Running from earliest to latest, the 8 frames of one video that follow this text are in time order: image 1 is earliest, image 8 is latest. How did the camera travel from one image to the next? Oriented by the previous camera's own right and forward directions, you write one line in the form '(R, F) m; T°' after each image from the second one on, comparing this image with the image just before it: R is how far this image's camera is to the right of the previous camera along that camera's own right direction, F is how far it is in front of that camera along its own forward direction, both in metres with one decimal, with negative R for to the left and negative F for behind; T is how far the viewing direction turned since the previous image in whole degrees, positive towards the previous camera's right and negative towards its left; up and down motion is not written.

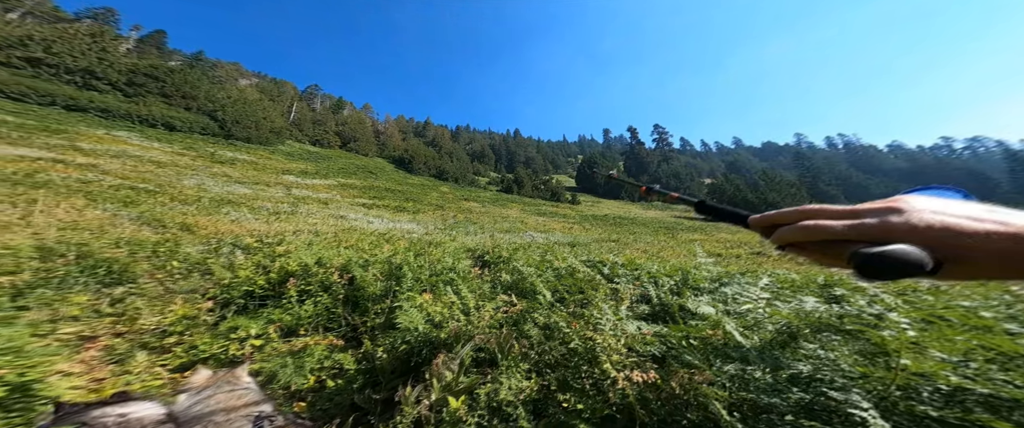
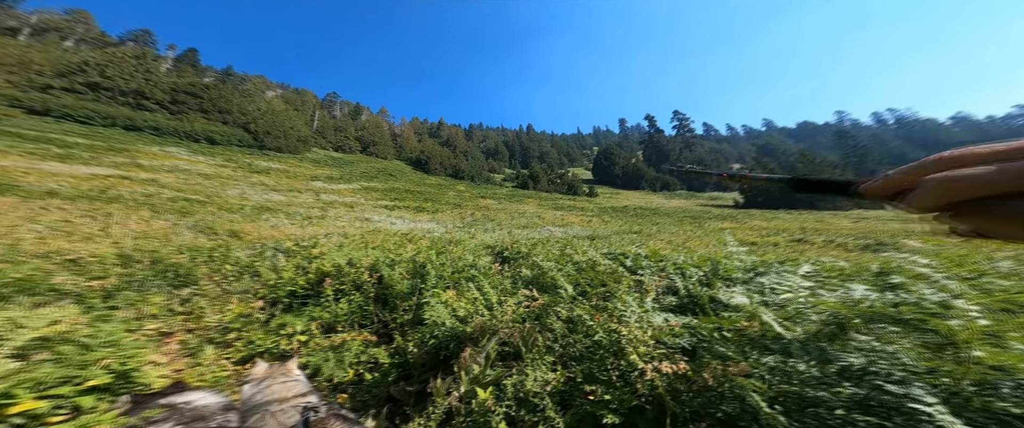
(-0.1, 0.0) m; -3°
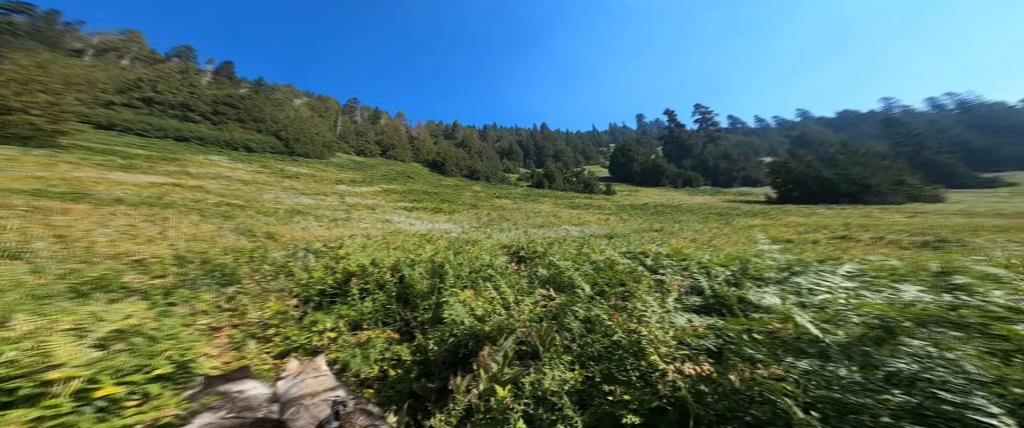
(-0.1, 0.0) m; -3°
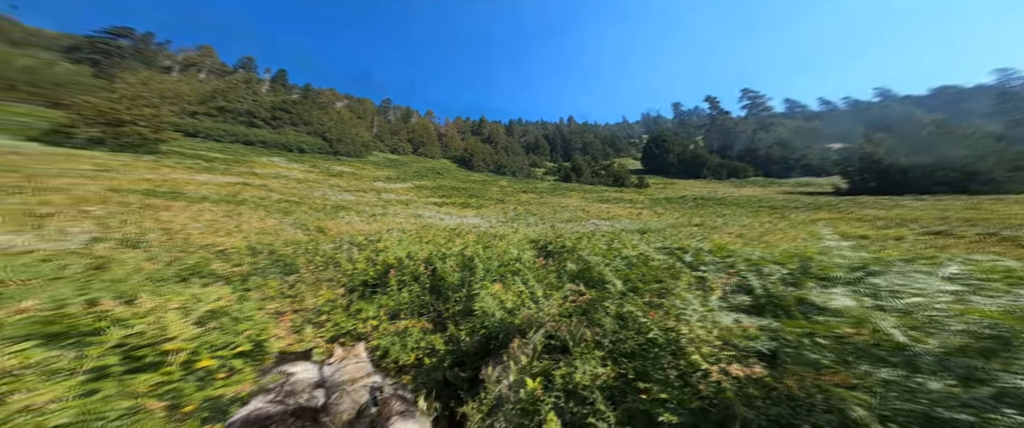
(-0.1, 0.0) m; -6°
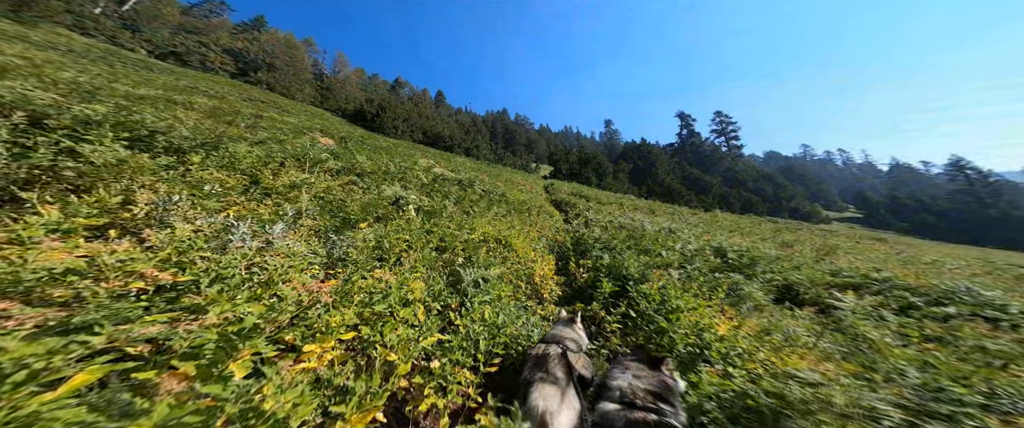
(-1.4, +0.1) m; +6°
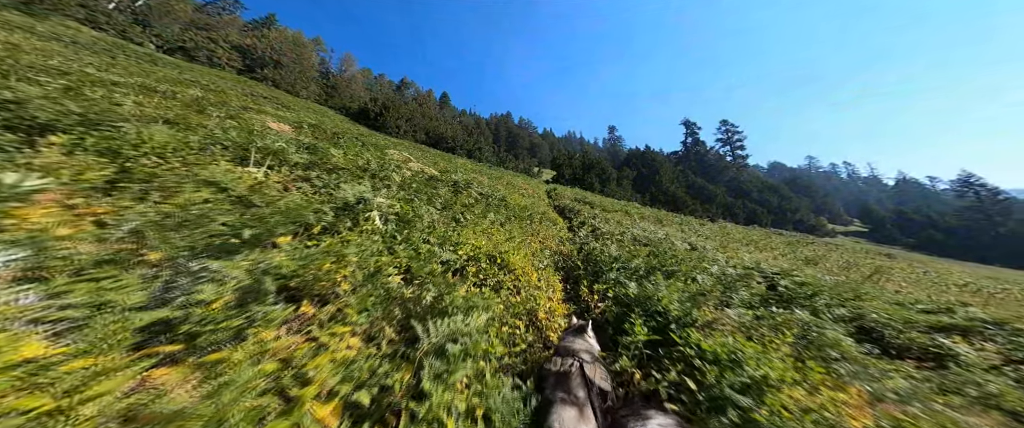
(0.0, +1.5) m; 0°
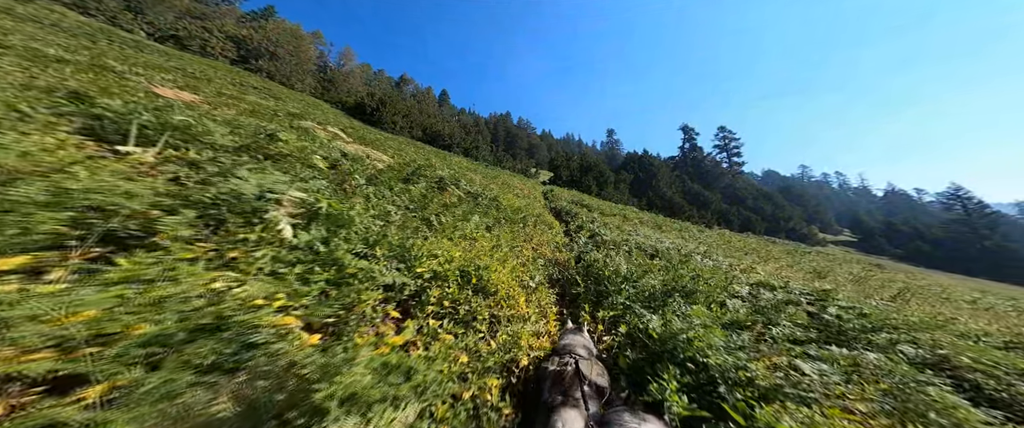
(+0.2, +1.4) m; +1°
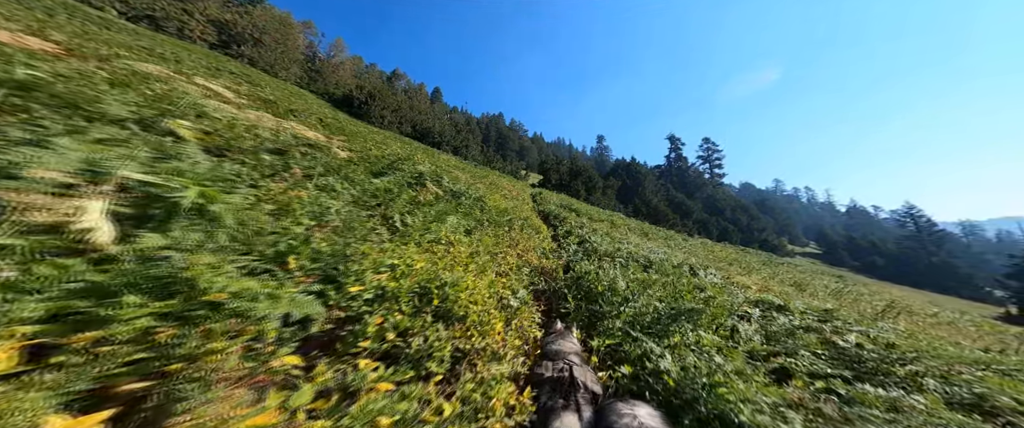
(+0.2, +0.9) m; +3°
